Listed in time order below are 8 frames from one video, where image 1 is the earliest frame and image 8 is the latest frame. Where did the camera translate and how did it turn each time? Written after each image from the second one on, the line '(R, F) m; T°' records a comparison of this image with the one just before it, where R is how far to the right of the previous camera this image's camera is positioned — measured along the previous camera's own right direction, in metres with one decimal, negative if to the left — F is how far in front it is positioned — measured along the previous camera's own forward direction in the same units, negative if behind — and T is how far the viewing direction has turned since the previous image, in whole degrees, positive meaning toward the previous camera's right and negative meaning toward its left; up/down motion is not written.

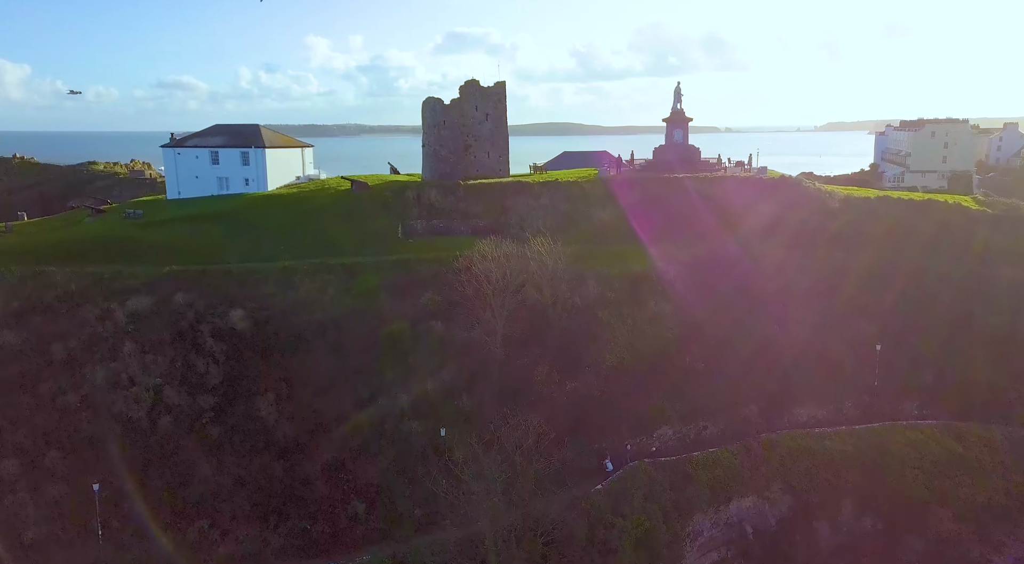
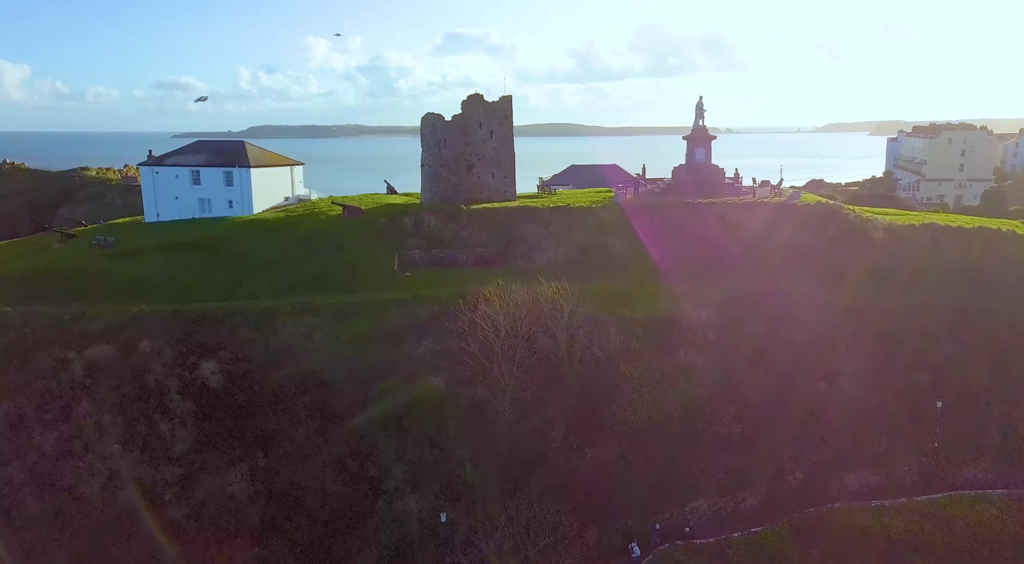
(-0.4, +4.3) m; 0°
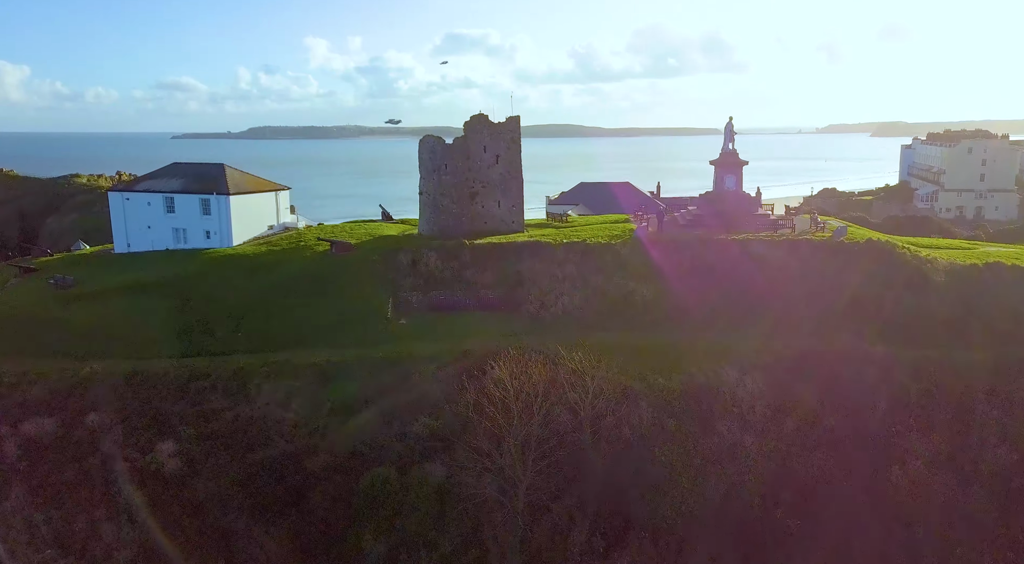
(-0.5, +4.9) m; 0°
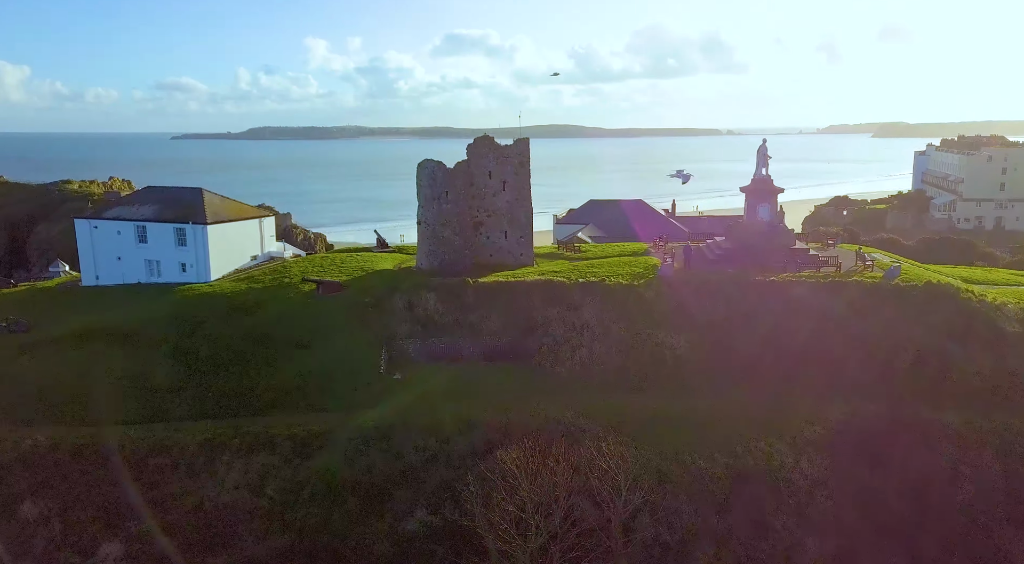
(-0.4, +4.3) m; 0°
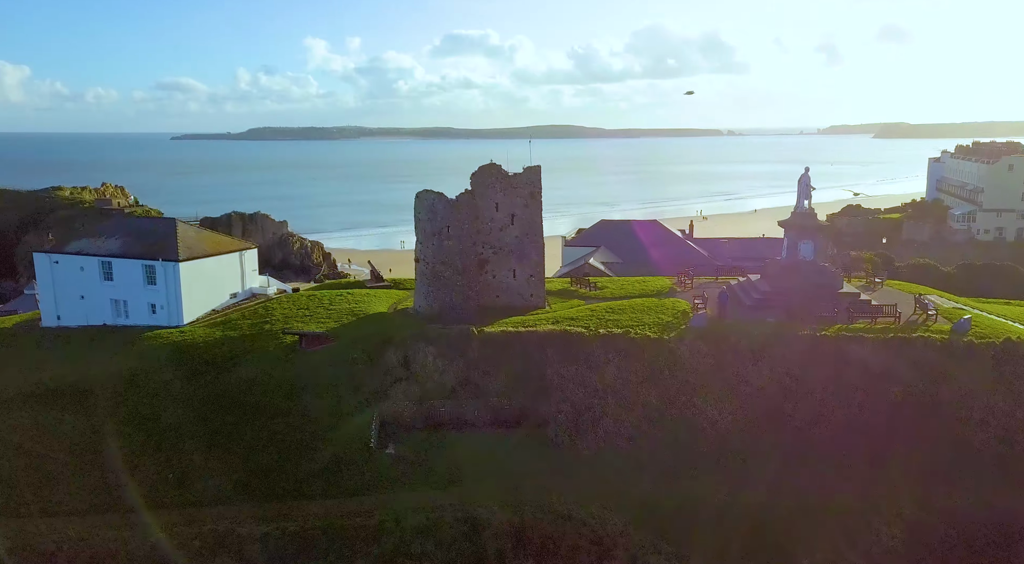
(-0.4, +4.3) m; 0°
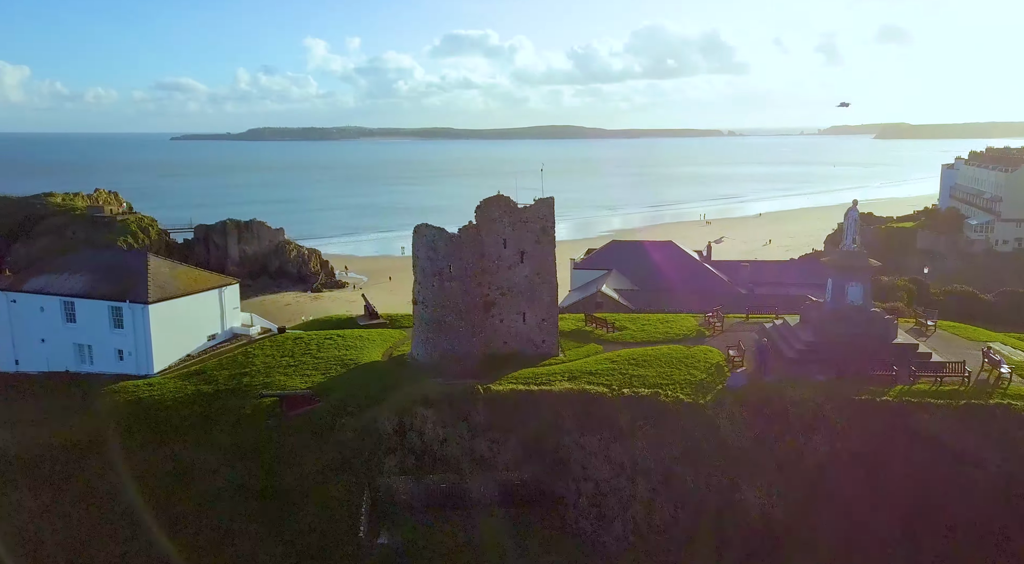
(-0.4, +3.8) m; 0°
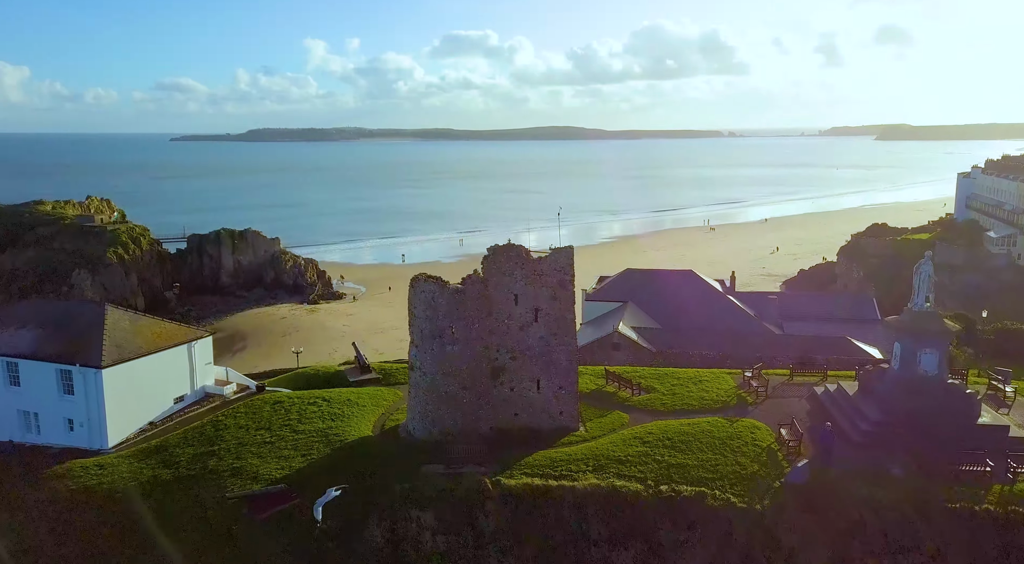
(-0.5, +4.4) m; 0°
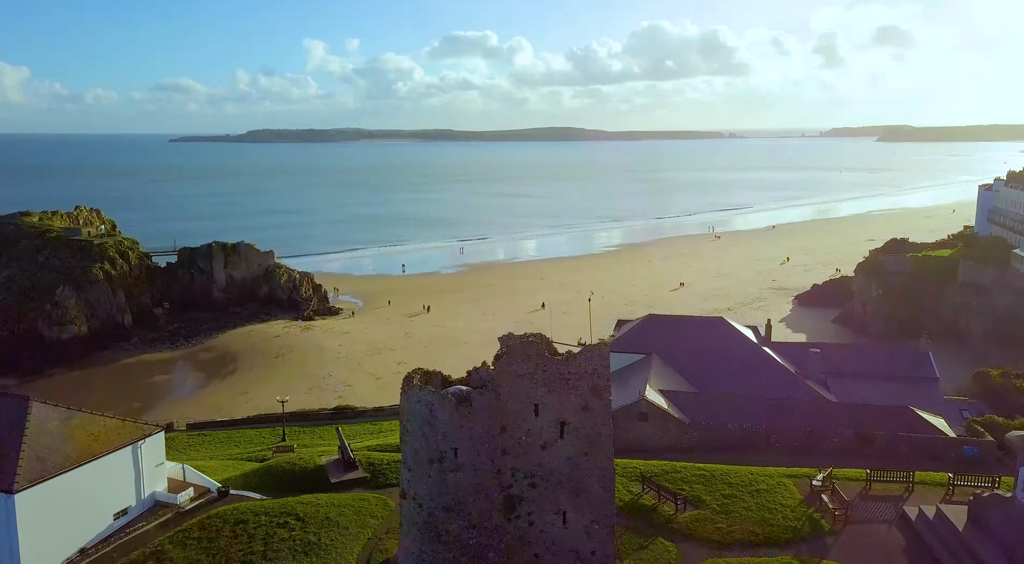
(-0.5, +5.6) m; 0°
